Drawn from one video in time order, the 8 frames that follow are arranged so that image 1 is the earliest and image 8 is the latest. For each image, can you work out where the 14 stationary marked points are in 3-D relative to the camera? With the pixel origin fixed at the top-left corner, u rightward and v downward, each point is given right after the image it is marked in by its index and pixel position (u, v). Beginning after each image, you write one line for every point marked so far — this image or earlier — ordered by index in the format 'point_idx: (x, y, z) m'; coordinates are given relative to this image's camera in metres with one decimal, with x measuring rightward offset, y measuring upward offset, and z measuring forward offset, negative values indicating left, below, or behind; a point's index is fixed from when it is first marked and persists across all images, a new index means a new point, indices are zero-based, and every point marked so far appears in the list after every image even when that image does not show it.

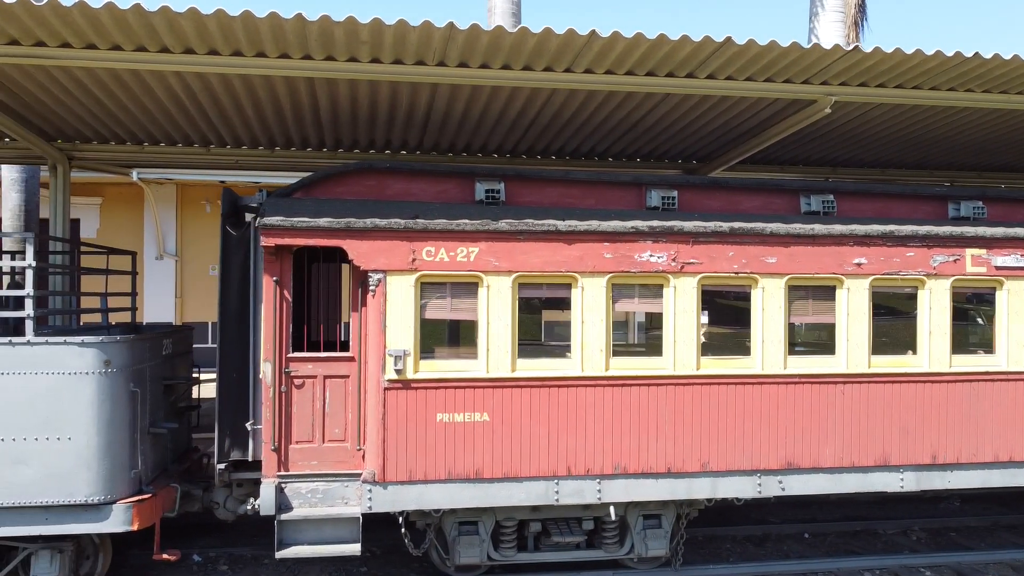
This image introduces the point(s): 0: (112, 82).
0: (-3.1, +1.6, +5.5) m
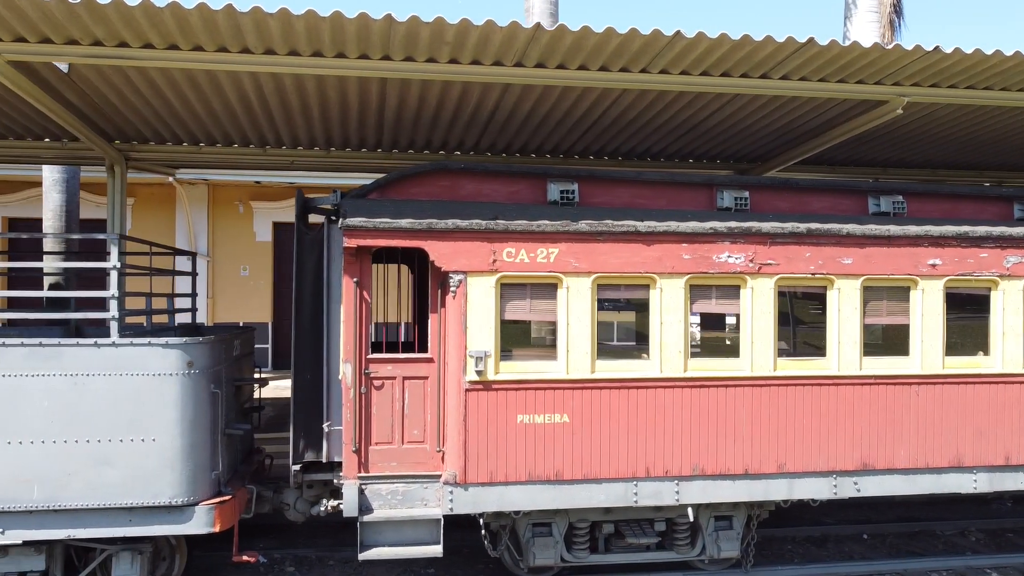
0: (-2.5, +1.6, +5.5) m
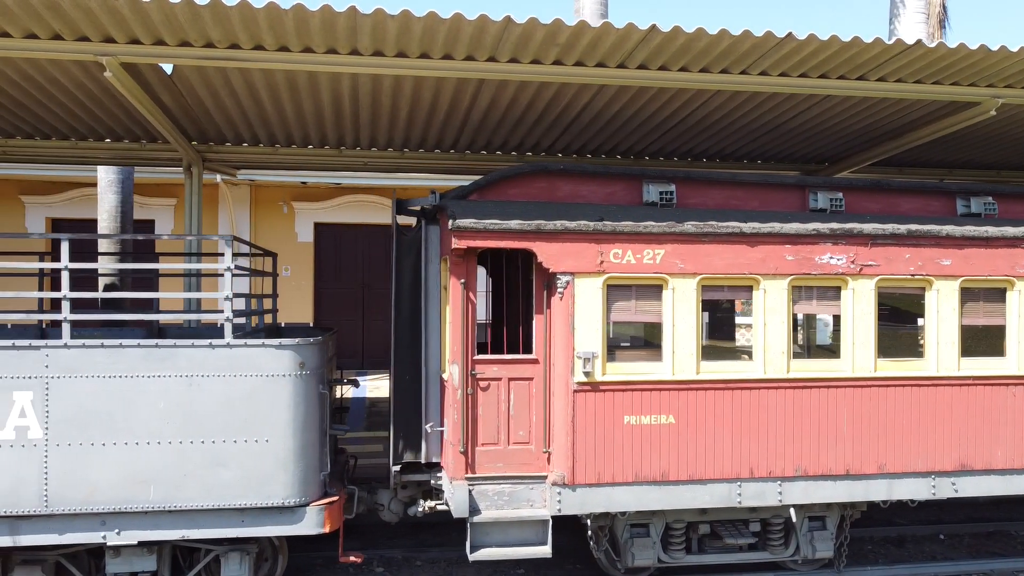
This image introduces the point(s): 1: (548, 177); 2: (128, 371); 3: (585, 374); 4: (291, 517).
0: (-1.8, +1.6, +5.5) m
1: (+0.3, +0.8, +5.4) m
2: (-2.5, -0.5, +4.5) m
3: (+0.5, -0.6, +4.8) m
4: (-1.5, -1.5, +4.7) m
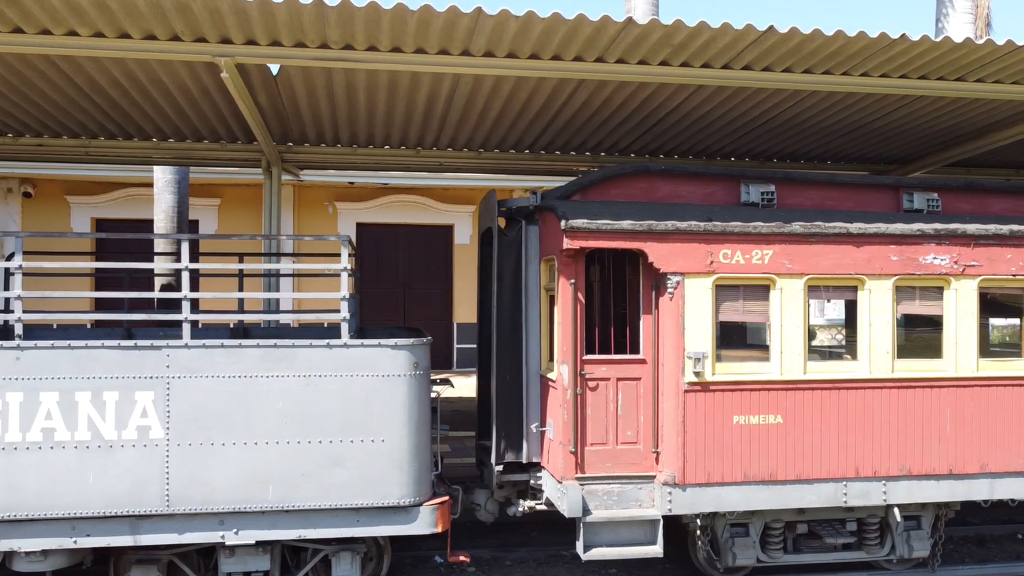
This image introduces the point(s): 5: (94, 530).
0: (-1.0, +1.6, +5.5) m
1: (+1.0, +0.8, +5.4) m
2: (-1.7, -0.5, +4.5) m
3: (+1.3, -0.6, +4.8) m
4: (-0.7, -1.5, +4.7) m
5: (-2.6, -1.5, +4.4) m
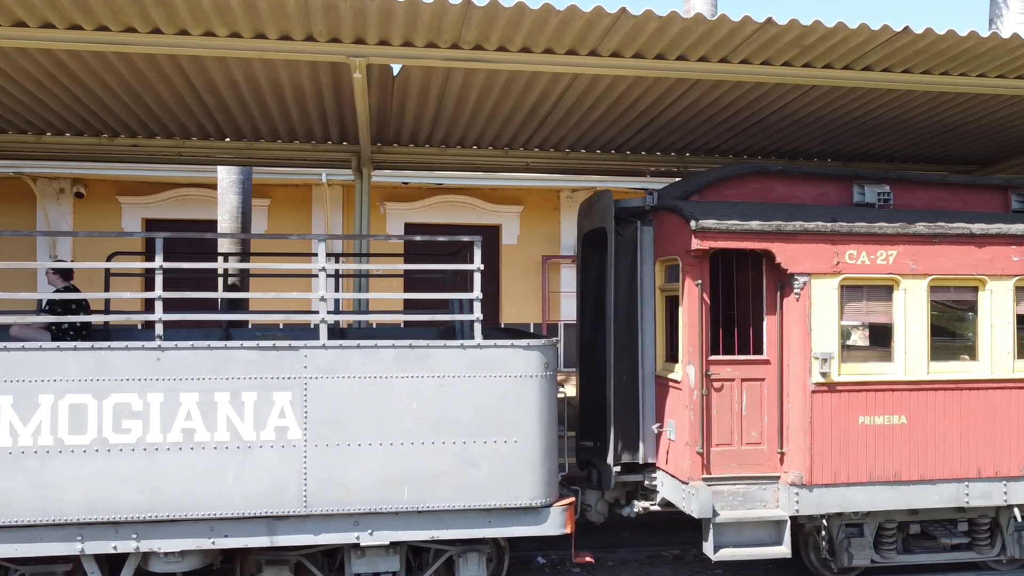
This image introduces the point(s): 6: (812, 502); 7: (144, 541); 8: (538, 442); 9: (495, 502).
0: (-0.2, +1.6, +5.5) m
1: (+1.9, +0.8, +5.4) m
2: (-0.8, -0.5, +4.5) m
3: (+2.1, -0.6, +4.8) m
4: (+0.2, -1.5, +4.7) m
5: (-1.8, -1.5, +4.4) m
6: (+2.1, -1.5, +4.9) m
7: (-2.3, -1.6, +4.4) m
8: (+0.2, -1.0, +4.7) m
9: (-0.1, -1.4, +4.6) m
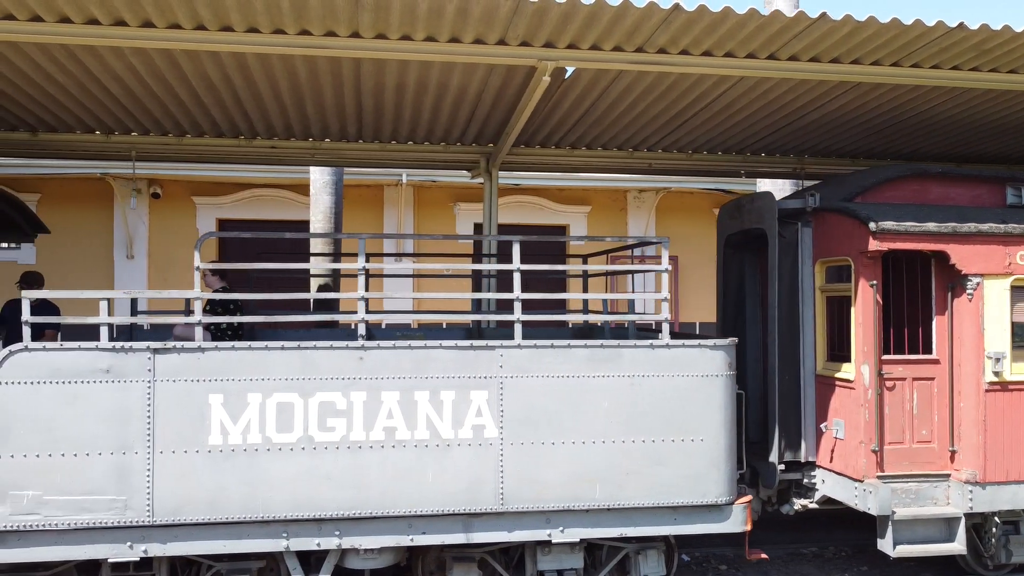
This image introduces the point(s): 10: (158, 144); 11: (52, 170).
0: (+1.1, +1.6, +5.5) m
1: (+3.1, +0.8, +5.4) m
2: (+0.4, -0.5, +4.6) m
3: (+3.4, -0.6, +4.9) m
4: (+1.4, -1.5, +4.8) m
5: (-0.5, -1.5, +4.5) m
6: (+3.3, -1.5, +4.9) m
7: (-1.0, -1.6, +4.4) m
8: (+1.4, -1.0, +4.7) m
9: (+1.1, -1.4, +4.7) m
10: (-3.2, +1.3, +6.4) m
11: (-7.0, +1.8, +10.7) m
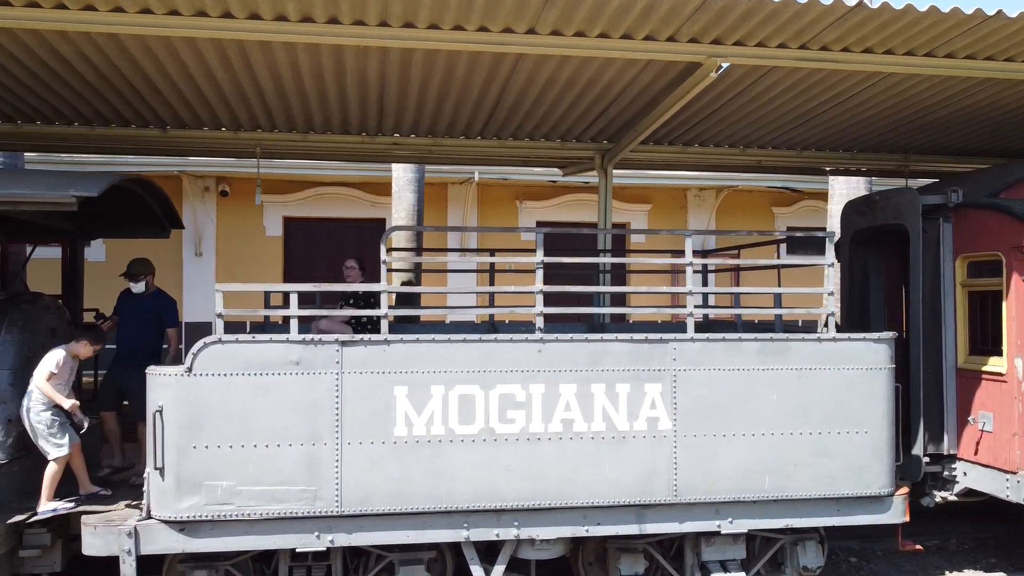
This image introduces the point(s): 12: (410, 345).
0: (+2.2, +1.6, +5.6) m
1: (+4.3, +0.9, +5.5) m
2: (+1.5, -0.5, +4.6) m
3: (+4.5, -0.6, +5.0) m
4: (+2.5, -1.5, +4.8) m
5: (+0.6, -1.5, +4.6) m
6: (+4.4, -1.4, +5.0) m
7: (+0.1, -1.5, +4.5) m
8: (+2.5, -1.0, +4.8) m
9: (+2.2, -1.4, +4.7) m
10: (-2.1, +1.4, +6.5) m
11: (-5.9, +1.8, +10.8) m
12: (-0.6, -0.4, +4.4) m
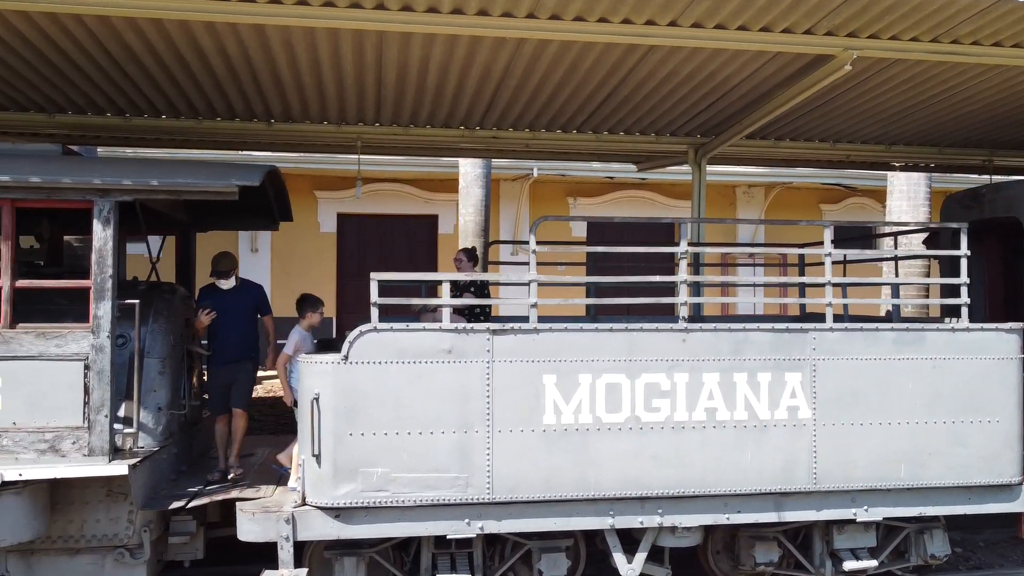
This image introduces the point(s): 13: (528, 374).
0: (+3.1, +1.7, +5.6) m
1: (+5.2, +0.9, +5.6) m
2: (+2.5, -0.4, +4.7) m
3: (+5.4, -0.5, +5.0) m
4: (+3.4, -1.4, +4.9) m
5: (+1.5, -1.4, +4.6) m
6: (+5.3, -1.4, +5.0) m
7: (+1.0, -1.5, +4.5) m
8: (+3.4, -0.9, +4.8) m
9: (+3.2, -1.3, +4.8) m
10: (-1.2, +1.4, +6.5) m
11: (-4.9, +1.9, +10.8) m
12: (+0.3, -0.3, +4.4) m
13: (+0.1, -0.5, +4.4) m
